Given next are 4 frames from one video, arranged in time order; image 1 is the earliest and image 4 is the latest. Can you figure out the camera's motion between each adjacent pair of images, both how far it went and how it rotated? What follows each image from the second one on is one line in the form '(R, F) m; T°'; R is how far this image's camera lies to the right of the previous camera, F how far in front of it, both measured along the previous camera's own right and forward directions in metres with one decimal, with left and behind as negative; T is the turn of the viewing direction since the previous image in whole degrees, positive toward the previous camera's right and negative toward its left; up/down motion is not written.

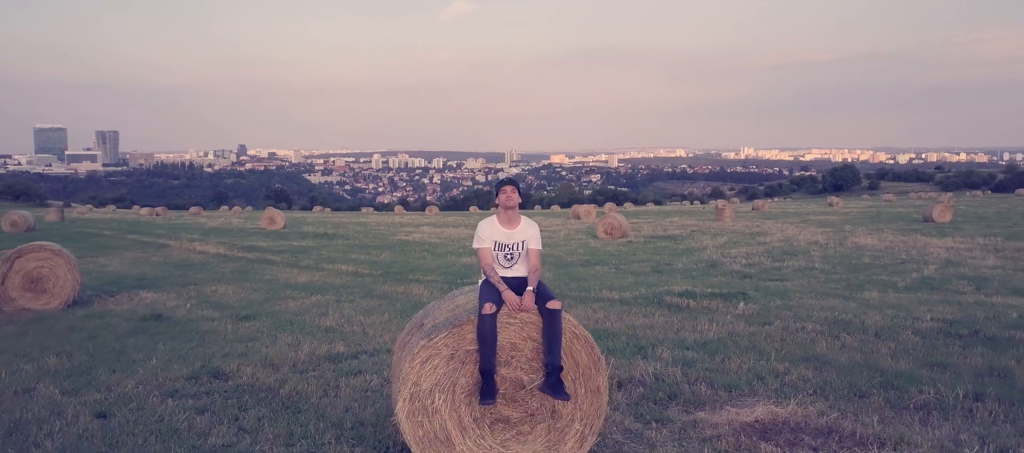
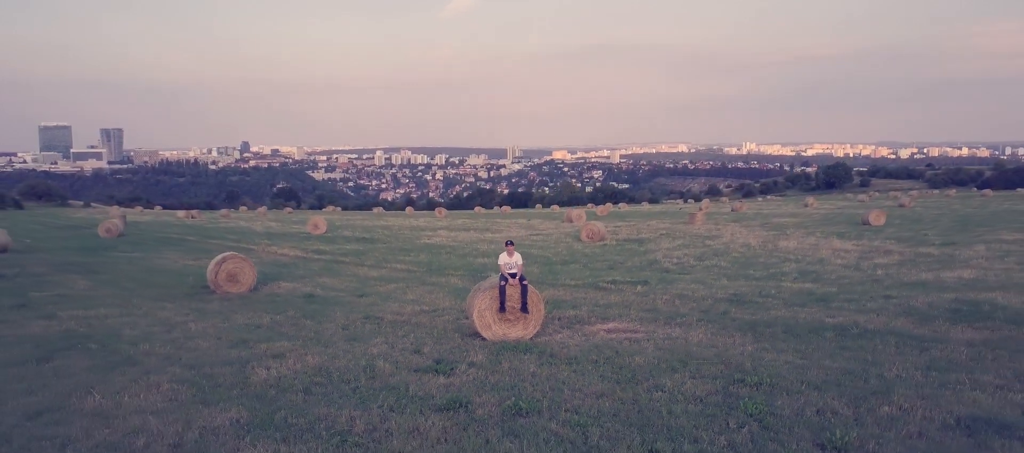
(+0.1, -6.5) m; 0°
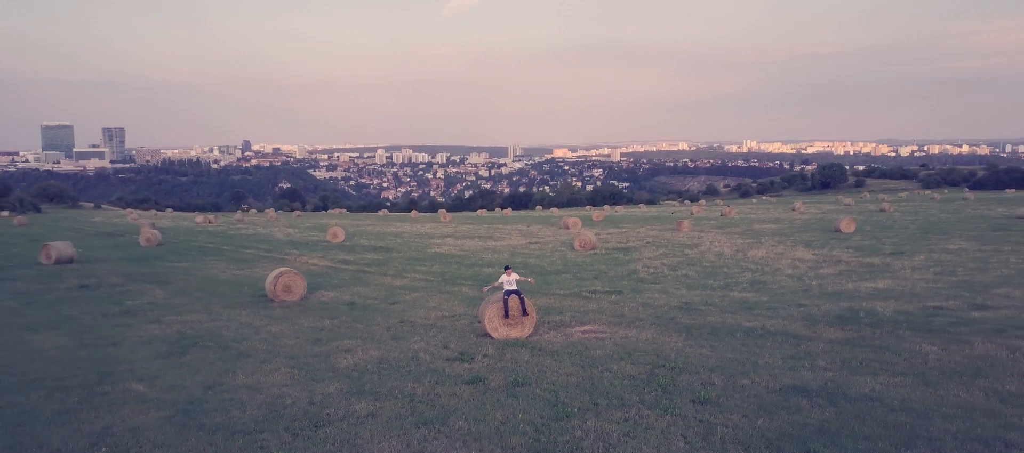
(0.0, -3.8) m; 0°
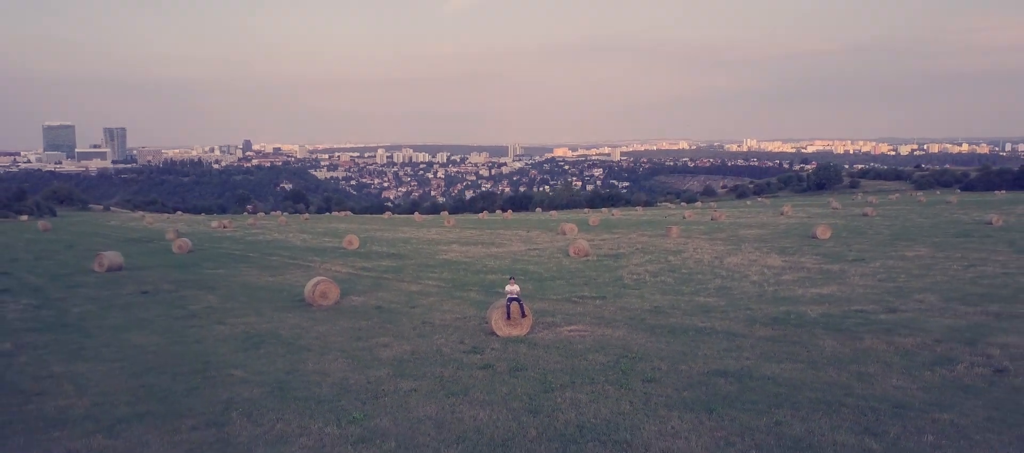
(0.0, -3.6) m; 0°
